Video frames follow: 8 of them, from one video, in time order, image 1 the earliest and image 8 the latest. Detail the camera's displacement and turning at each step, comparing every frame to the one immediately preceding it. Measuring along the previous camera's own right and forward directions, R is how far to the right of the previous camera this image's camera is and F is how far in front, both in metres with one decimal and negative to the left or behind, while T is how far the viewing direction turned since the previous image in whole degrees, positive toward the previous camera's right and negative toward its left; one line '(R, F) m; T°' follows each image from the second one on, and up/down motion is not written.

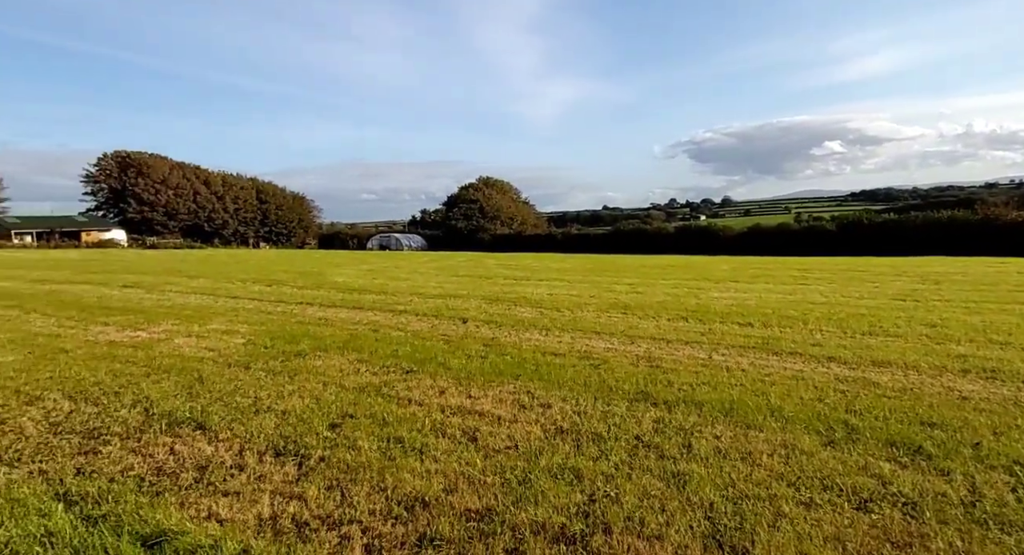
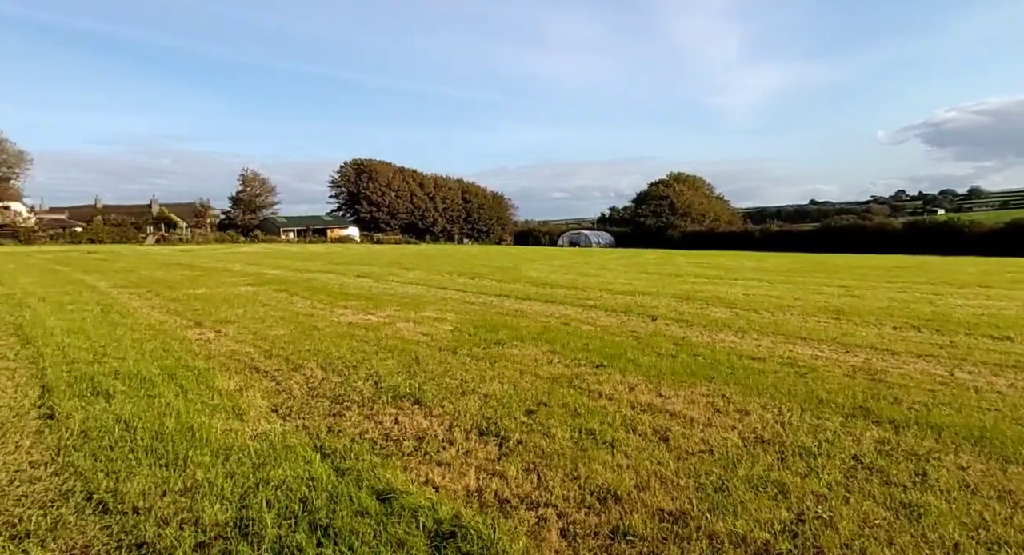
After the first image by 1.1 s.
(-0.1, -0.1) m; -18°
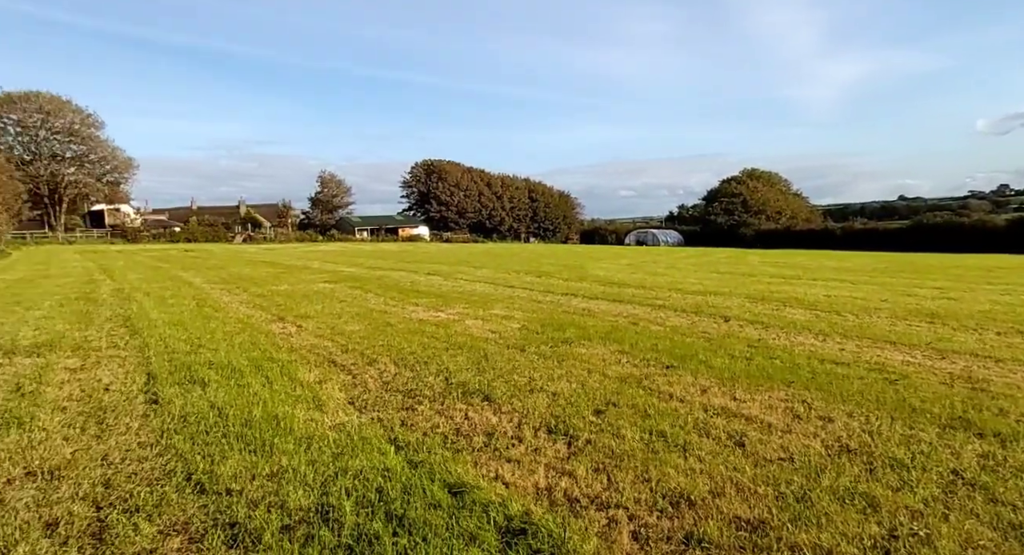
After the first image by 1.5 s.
(0.0, 0.0) m; -6°
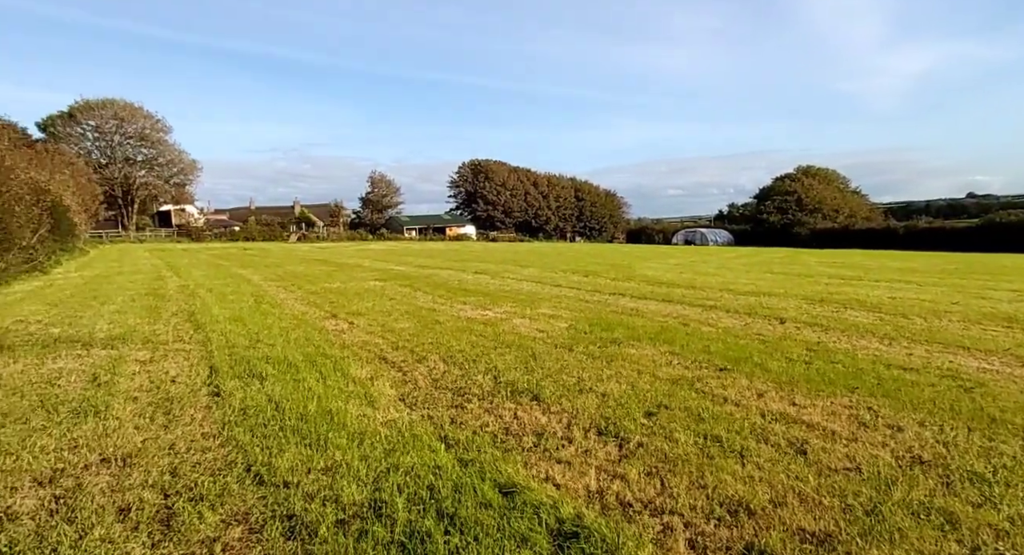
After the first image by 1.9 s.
(0.0, 0.0) m; -4°
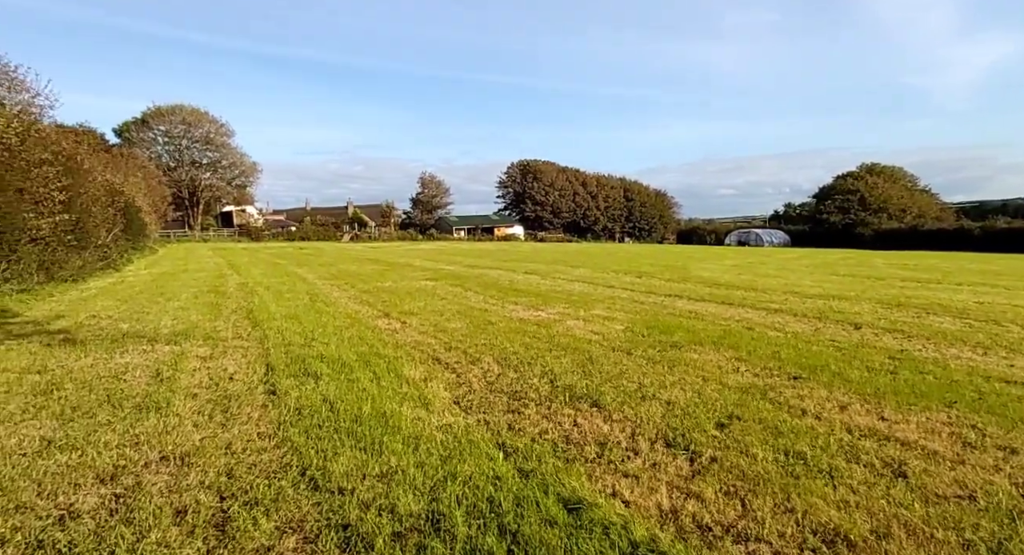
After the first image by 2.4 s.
(-0.1, +0.2) m; -5°
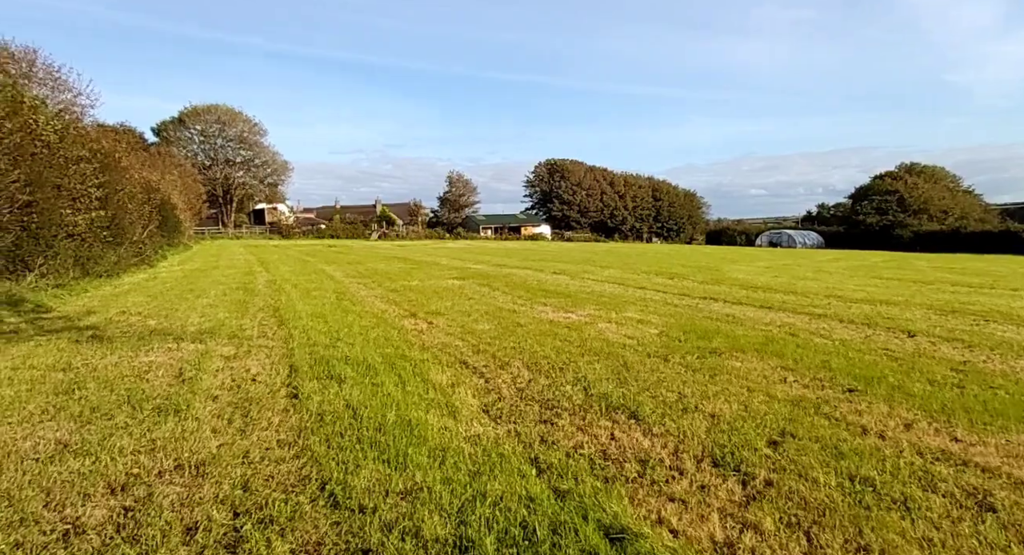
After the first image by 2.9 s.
(-0.1, +0.3) m; -3°
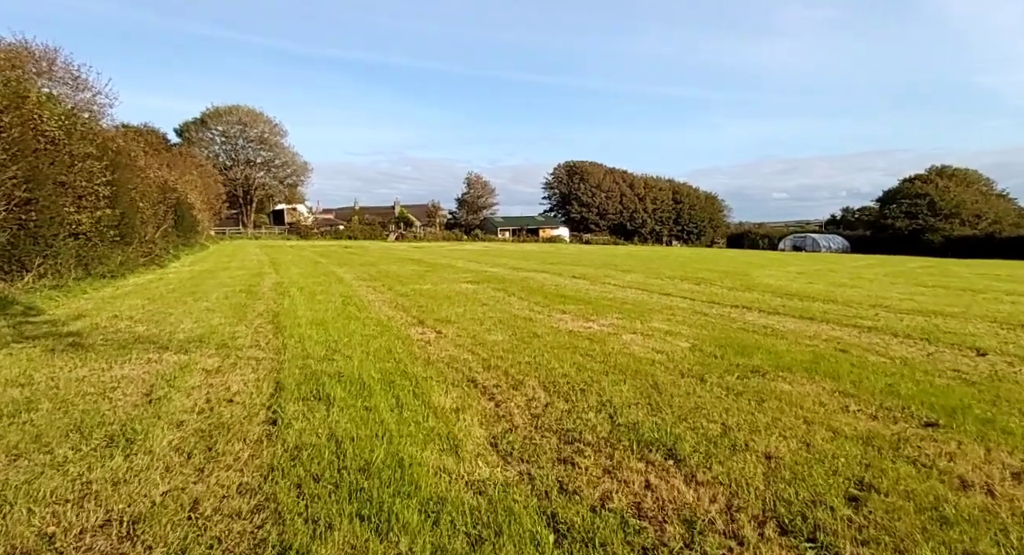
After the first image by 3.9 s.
(0.0, +0.8) m; -2°
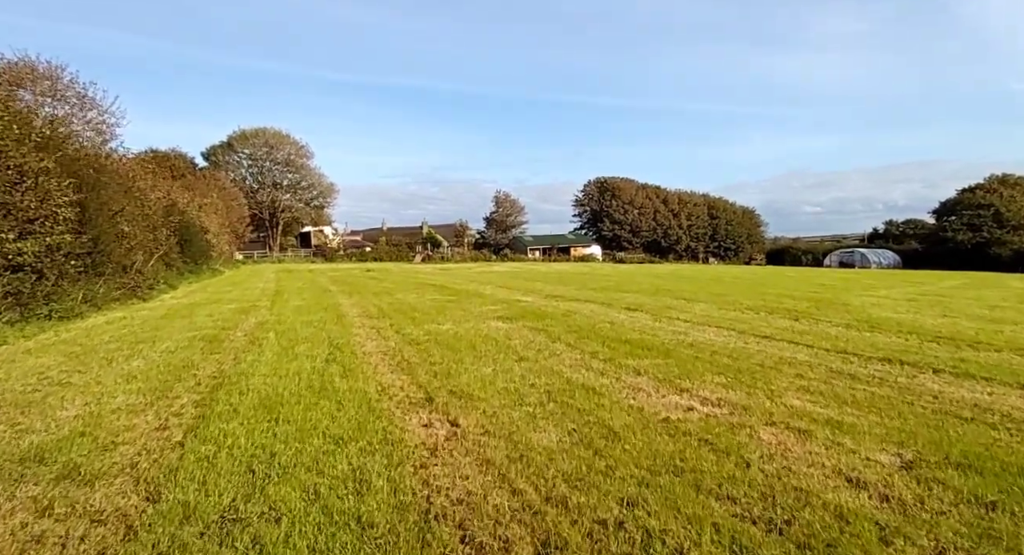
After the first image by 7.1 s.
(-0.3, +3.2) m; -3°
